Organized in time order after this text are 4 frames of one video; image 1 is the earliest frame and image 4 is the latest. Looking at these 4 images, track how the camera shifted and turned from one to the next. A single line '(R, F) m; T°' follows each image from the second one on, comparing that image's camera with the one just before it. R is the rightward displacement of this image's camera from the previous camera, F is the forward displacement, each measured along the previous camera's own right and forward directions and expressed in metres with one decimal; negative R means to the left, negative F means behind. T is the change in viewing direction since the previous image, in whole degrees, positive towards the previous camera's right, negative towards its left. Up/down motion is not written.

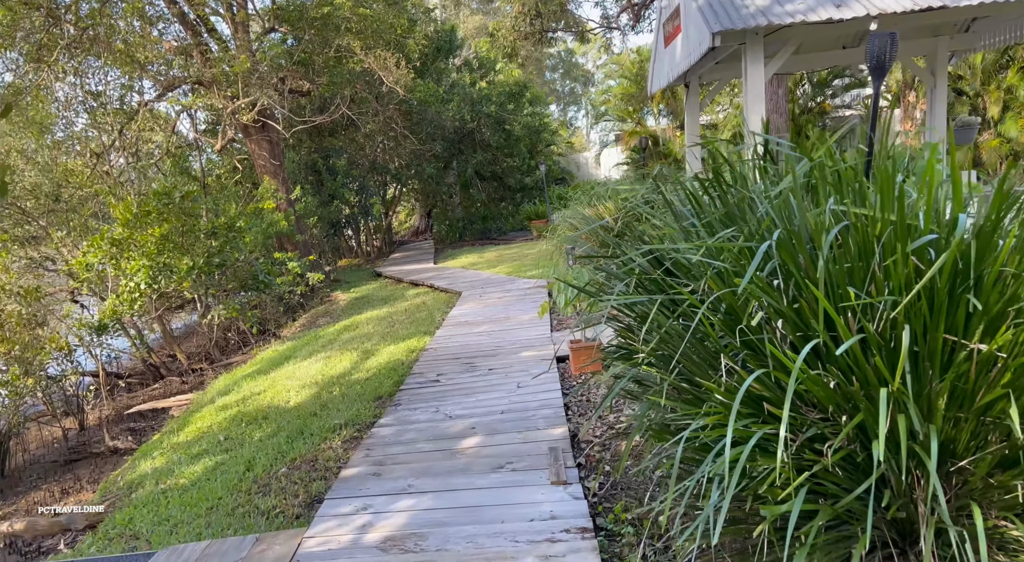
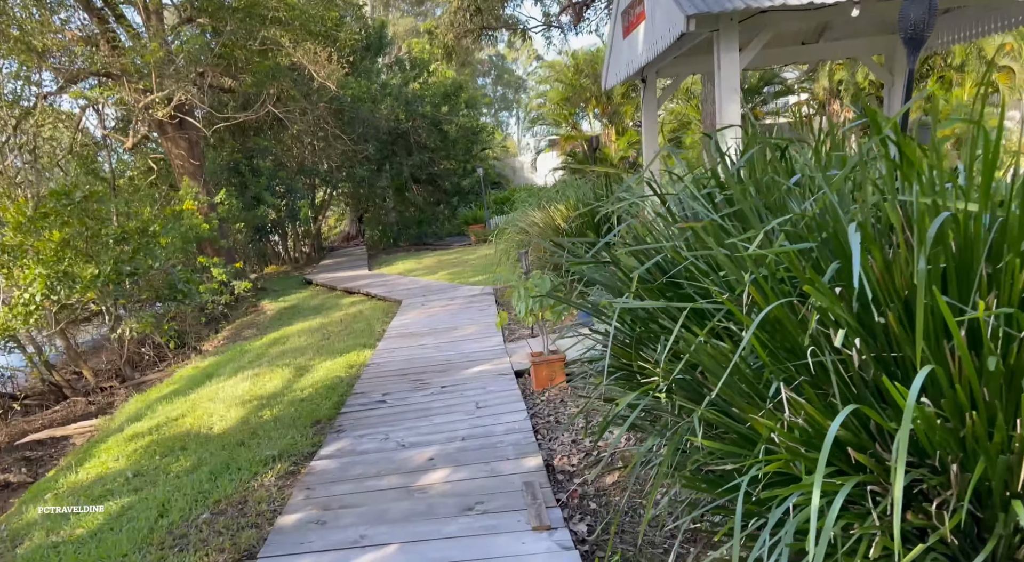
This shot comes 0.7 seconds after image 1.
(-0.1, +0.5) m; +5°
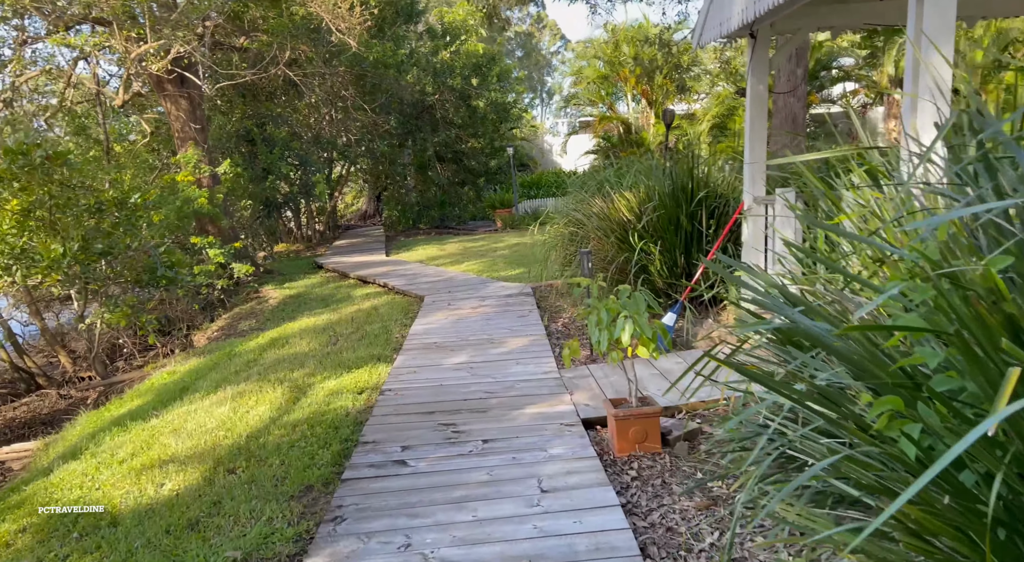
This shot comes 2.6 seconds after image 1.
(-0.3, +1.3) m; -1°
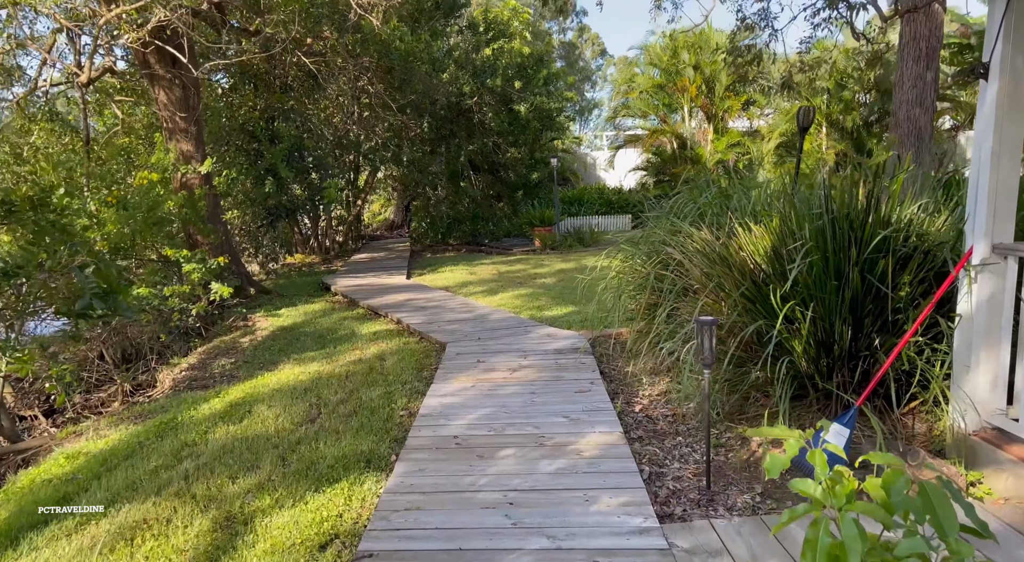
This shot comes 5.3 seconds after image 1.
(-0.2, +1.8) m; -2°
